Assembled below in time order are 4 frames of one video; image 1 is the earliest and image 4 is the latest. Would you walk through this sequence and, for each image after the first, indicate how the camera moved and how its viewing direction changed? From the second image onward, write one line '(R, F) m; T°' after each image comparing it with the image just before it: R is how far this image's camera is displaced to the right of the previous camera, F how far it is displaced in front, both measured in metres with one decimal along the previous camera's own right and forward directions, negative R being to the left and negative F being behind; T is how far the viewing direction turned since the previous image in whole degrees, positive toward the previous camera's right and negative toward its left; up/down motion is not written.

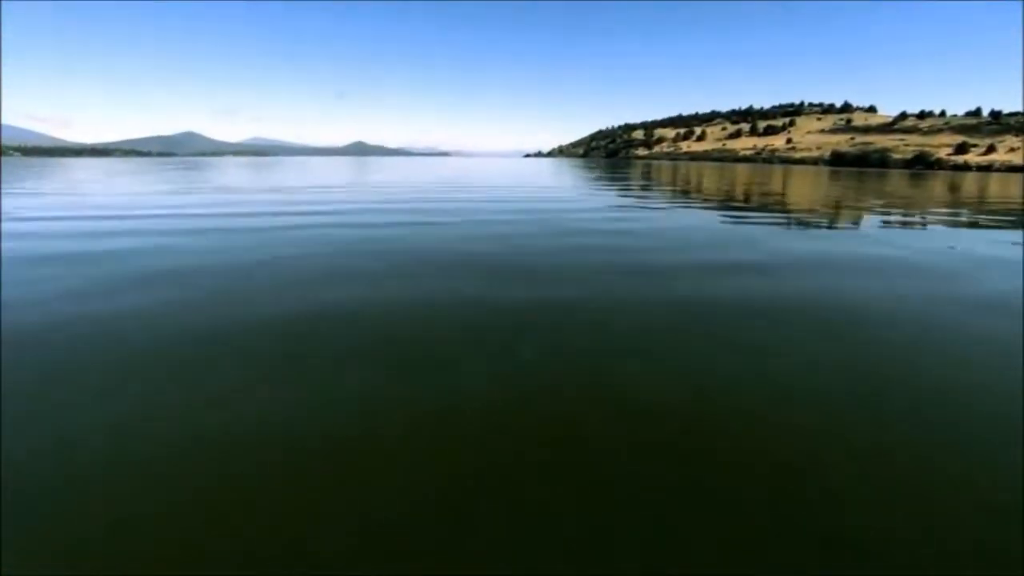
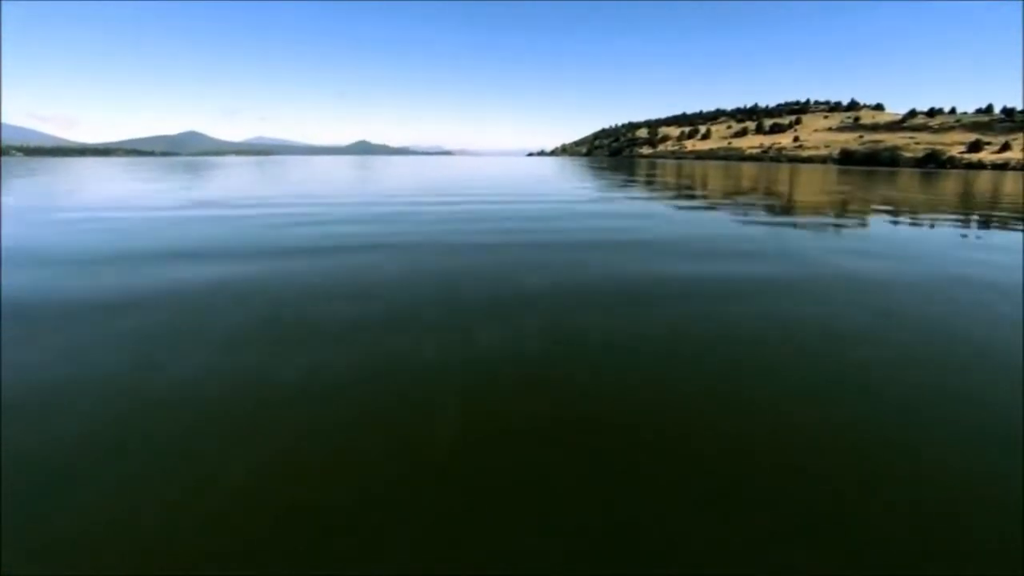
(-0.4, +1.4) m; 0°
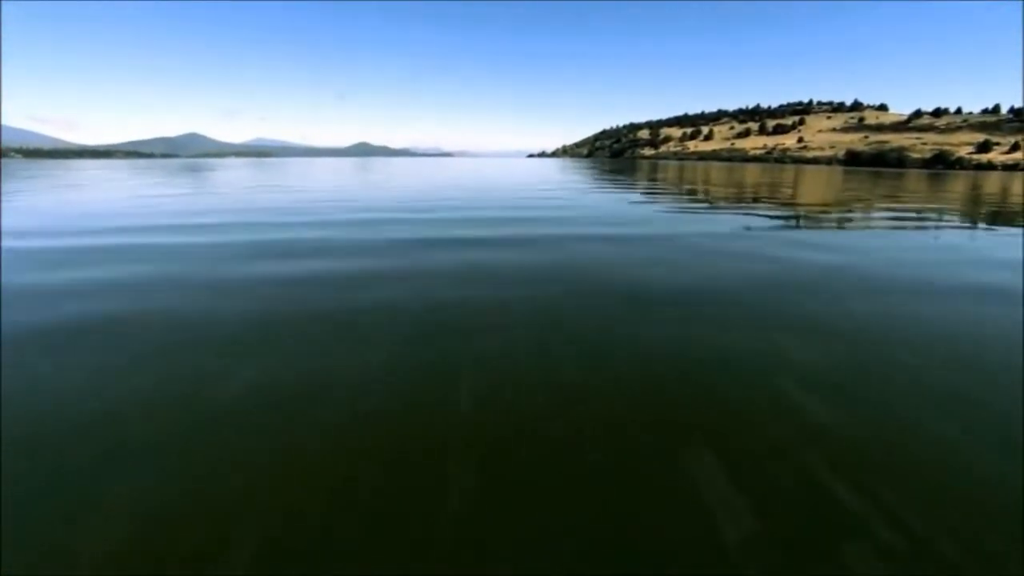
(-0.7, +0.9) m; 0°
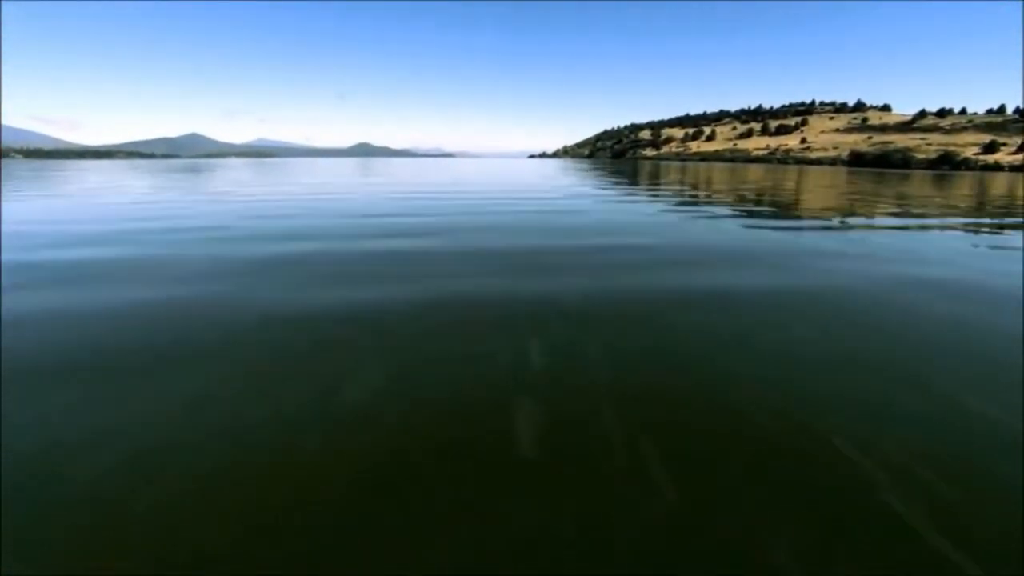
(-0.3, +0.7) m; 0°
